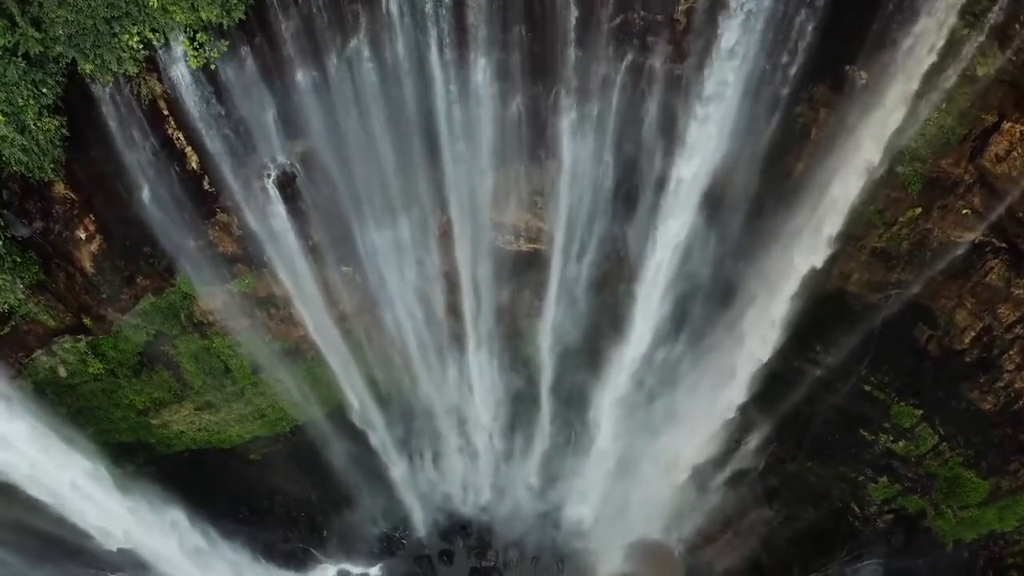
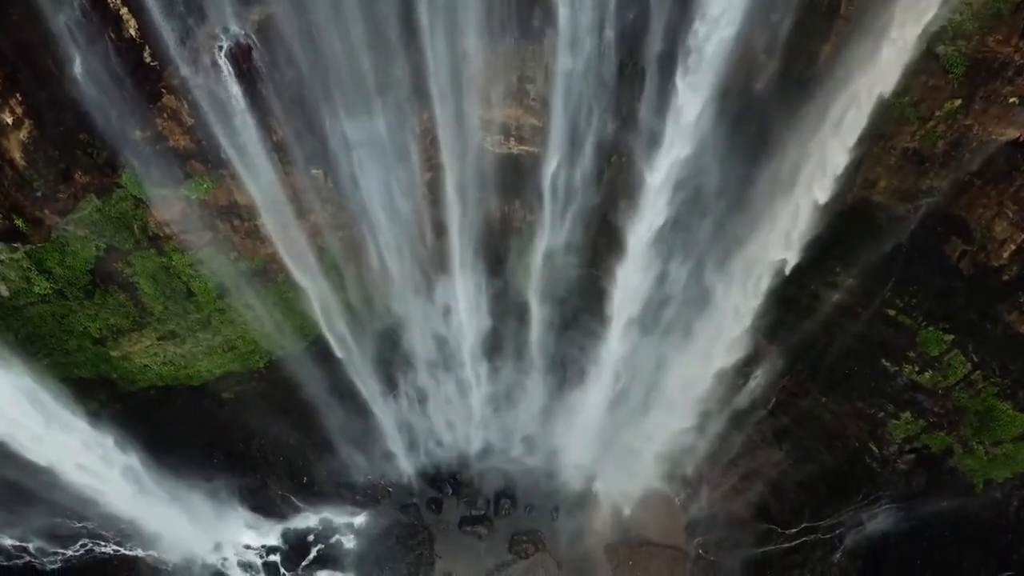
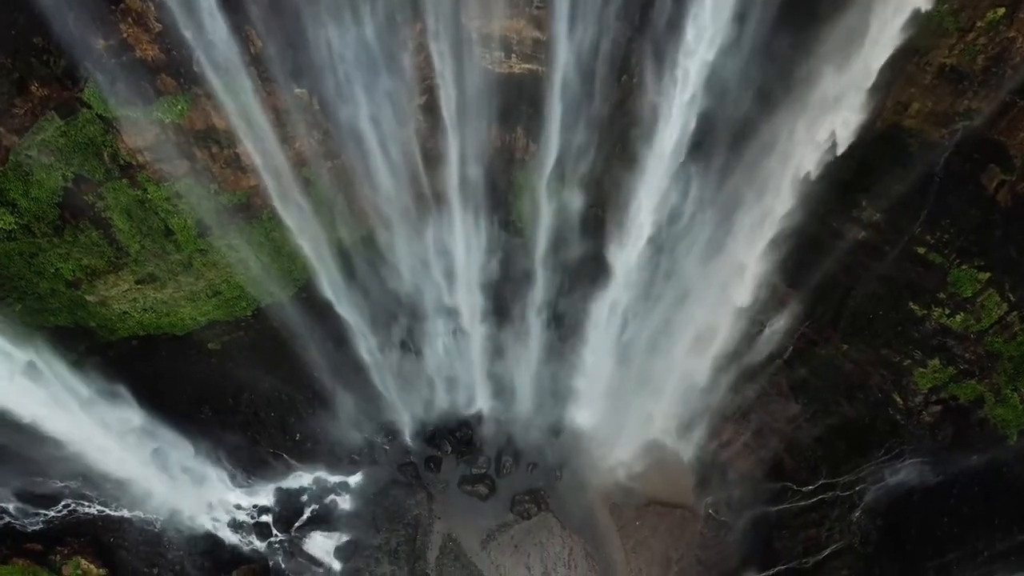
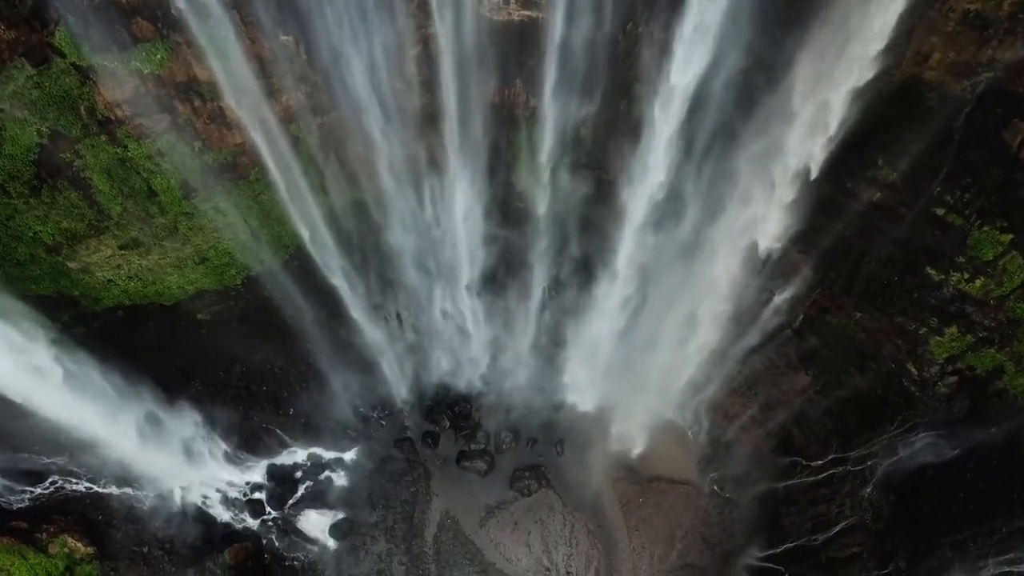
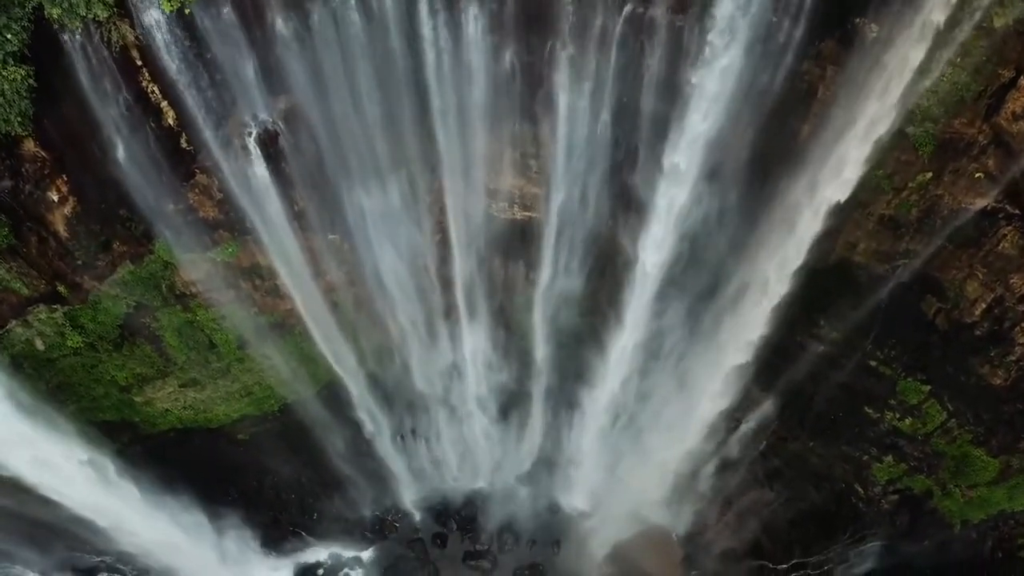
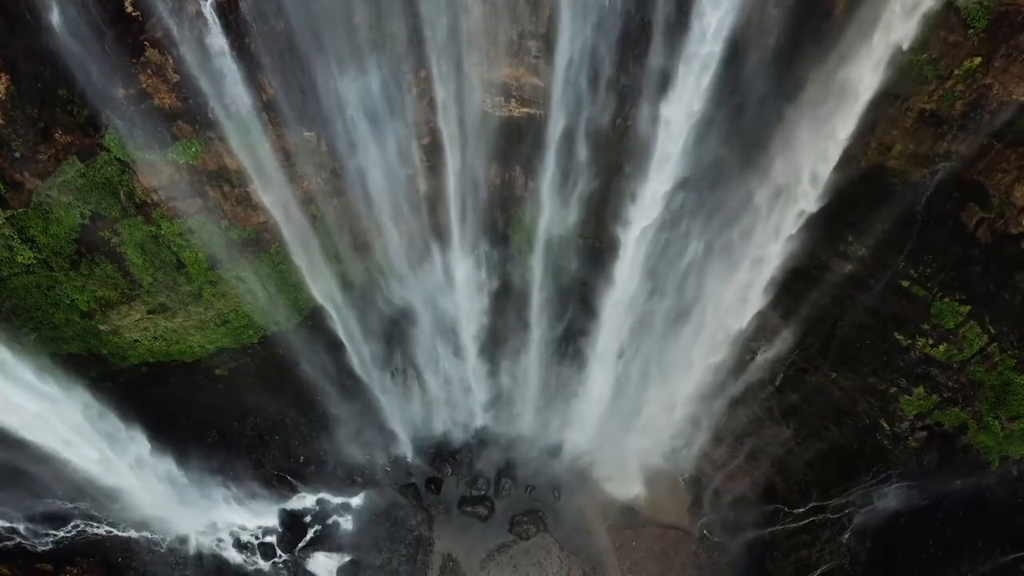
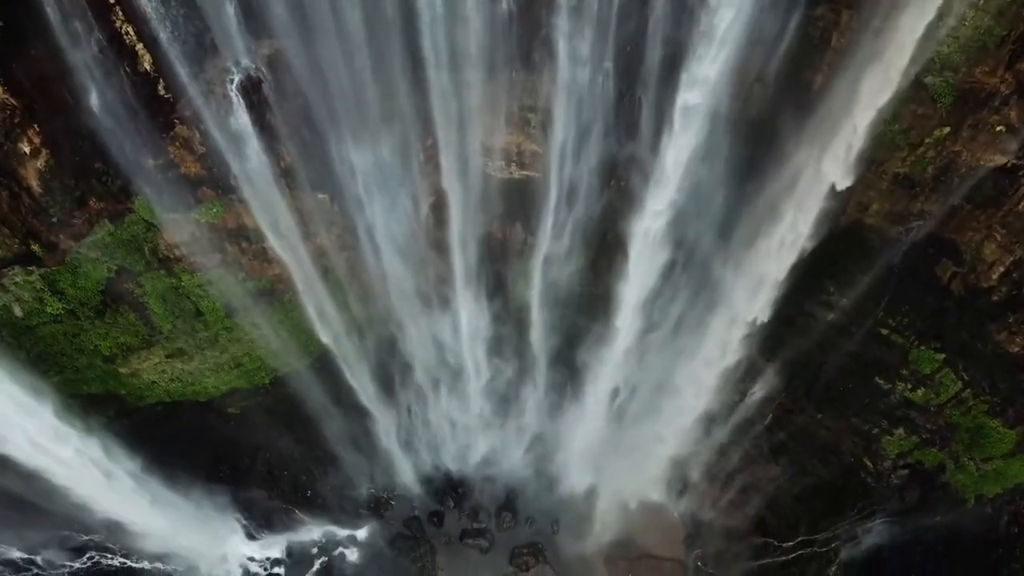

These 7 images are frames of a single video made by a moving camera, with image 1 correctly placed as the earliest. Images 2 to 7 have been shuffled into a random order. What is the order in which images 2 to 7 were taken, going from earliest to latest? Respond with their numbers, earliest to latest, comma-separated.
5, 7, 2, 6, 3, 4
